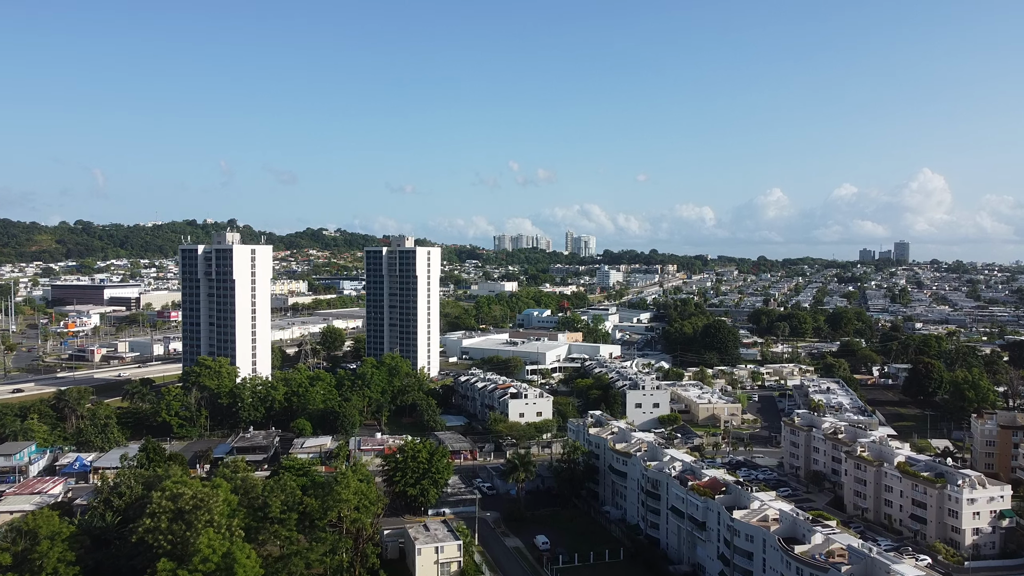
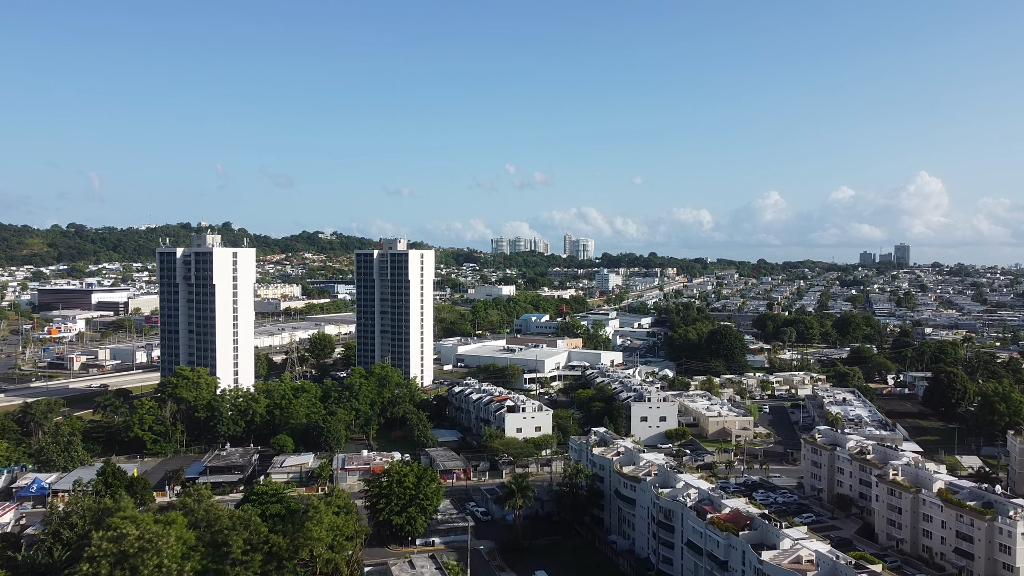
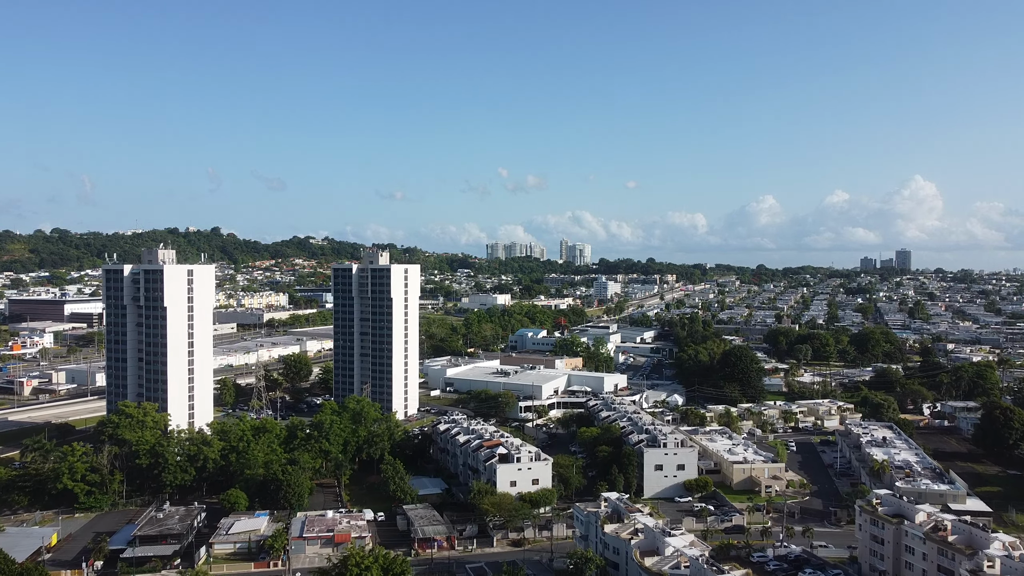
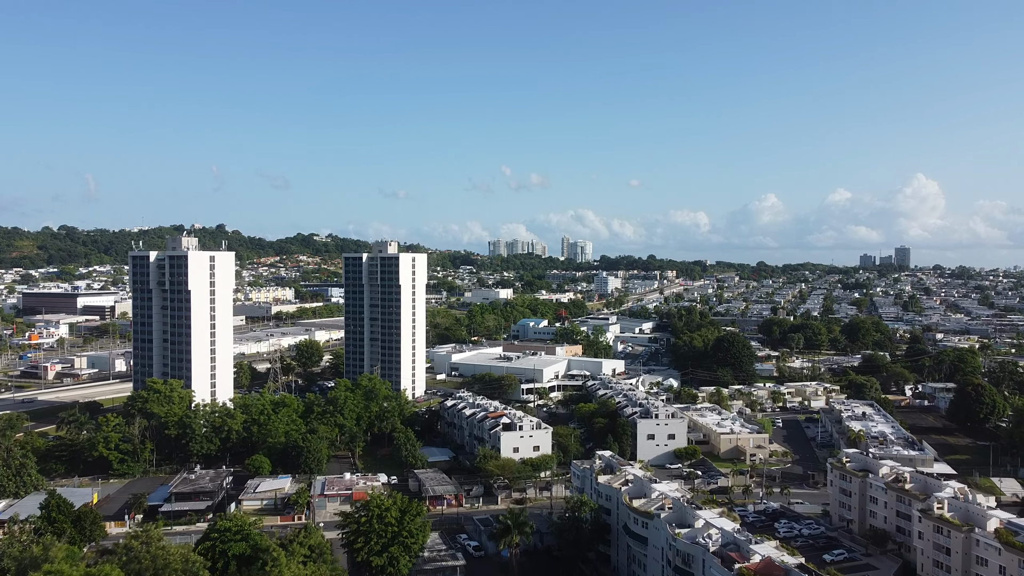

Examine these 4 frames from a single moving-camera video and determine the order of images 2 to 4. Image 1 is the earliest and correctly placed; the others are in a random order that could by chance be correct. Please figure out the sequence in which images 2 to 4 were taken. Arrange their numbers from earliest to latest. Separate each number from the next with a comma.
2, 4, 3
